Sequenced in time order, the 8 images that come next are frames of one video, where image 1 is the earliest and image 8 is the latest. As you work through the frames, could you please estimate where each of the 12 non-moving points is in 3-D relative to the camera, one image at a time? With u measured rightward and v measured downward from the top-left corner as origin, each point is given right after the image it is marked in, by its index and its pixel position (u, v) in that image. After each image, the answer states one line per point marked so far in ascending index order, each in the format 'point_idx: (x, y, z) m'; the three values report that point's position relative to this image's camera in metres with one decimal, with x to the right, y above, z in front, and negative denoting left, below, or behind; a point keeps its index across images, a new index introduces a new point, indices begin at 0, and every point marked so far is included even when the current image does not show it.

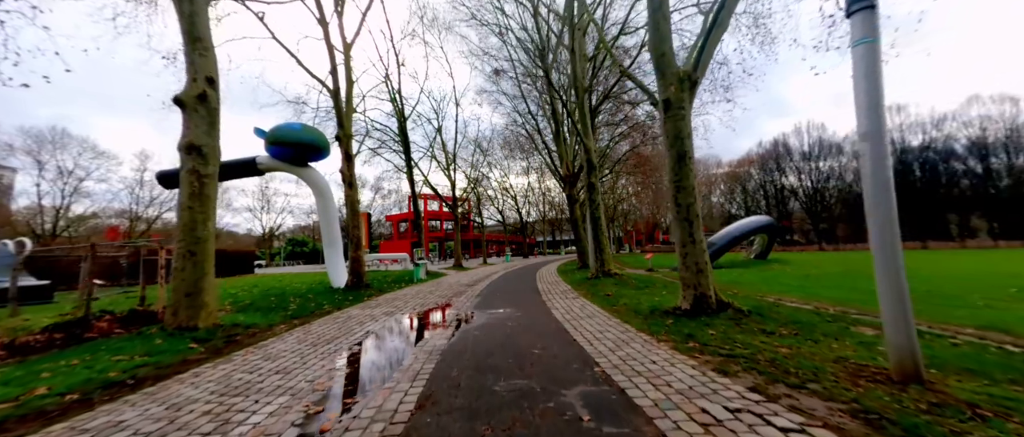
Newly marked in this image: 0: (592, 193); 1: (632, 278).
0: (+3.6, +1.2, +16.1) m
1: (+5.0, -2.4, +14.9) m
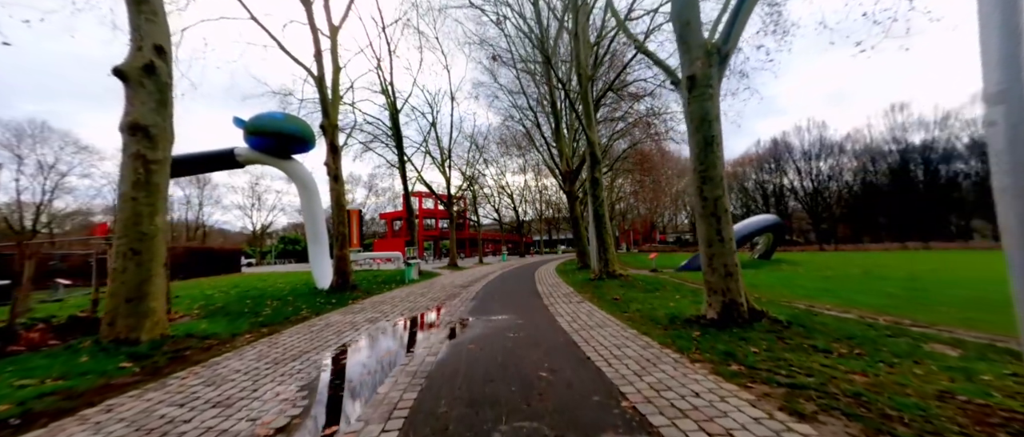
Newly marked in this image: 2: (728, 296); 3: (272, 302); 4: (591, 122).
0: (+3.5, +1.3, +15.1) m
1: (+4.9, -2.4, +13.9) m
2: (+3.7, -1.3, +6.2) m
3: (-7.9, -2.7, +11.8) m
4: (+3.3, +4.1, +15.0) m
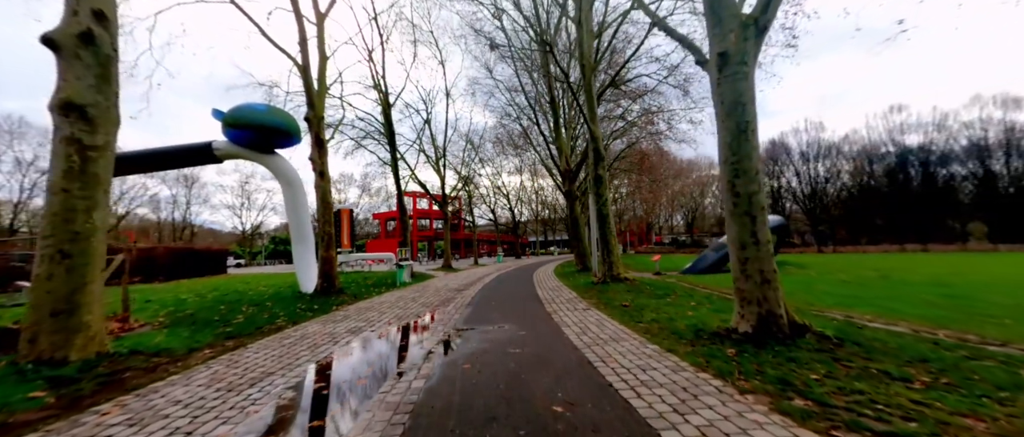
0: (+3.4, +1.3, +14.2) m
1: (+4.8, -2.4, +13.1) m
2: (+3.7, -1.3, +5.4) m
3: (-7.9, -2.7, +10.8) m
4: (+3.3, +4.1, +14.2) m
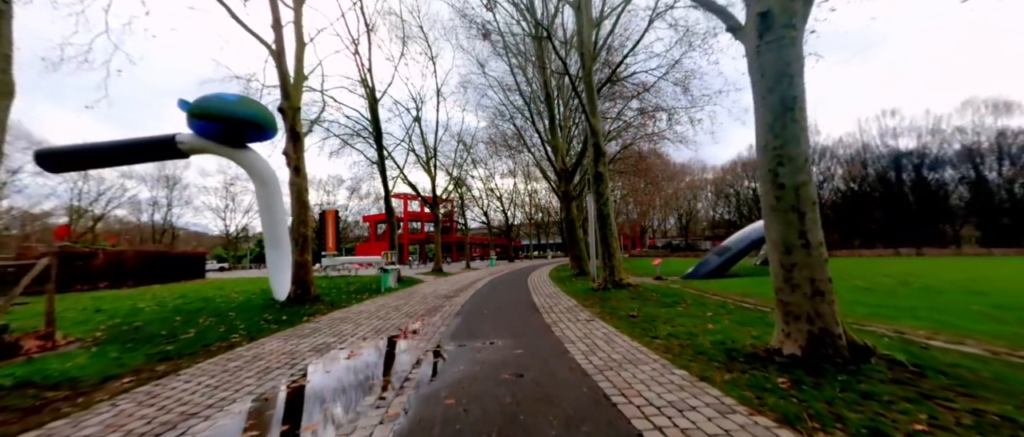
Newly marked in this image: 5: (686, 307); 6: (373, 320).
0: (+3.2, +1.3, +13.2) m
1: (+4.6, -2.4, +12.1) m
2: (+3.7, -1.3, +4.3) m
3: (-8.1, -2.7, +9.6) m
4: (+3.0, +4.1, +13.2) m
5: (+4.4, -2.2, +9.1) m
6: (-3.7, -2.7, +9.6) m
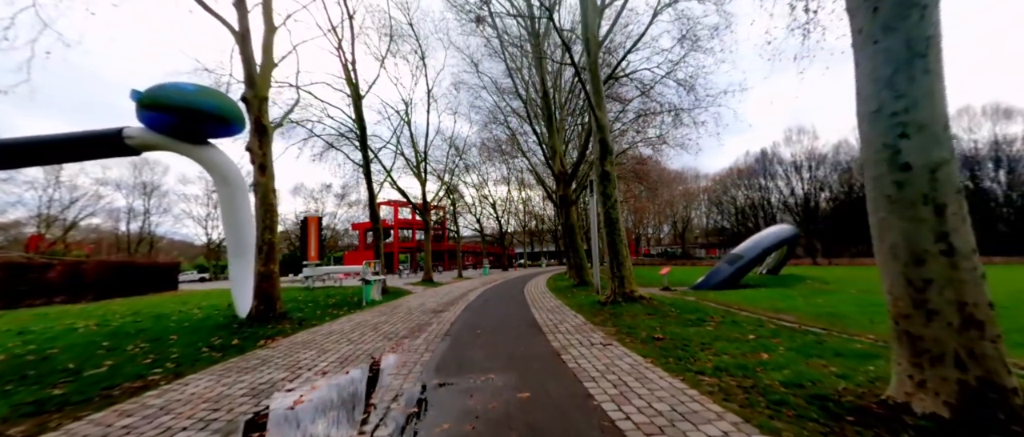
0: (+3.1, +1.1, +11.9) m
1: (+4.5, -2.5, +10.7) m
2: (+3.8, -1.2, +2.9) m
3: (-8.1, -2.7, +7.9) m
4: (+2.9, +3.9, +11.9) m
5: (+4.4, -2.3, +7.7) m
6: (-3.7, -2.8, +8.0) m
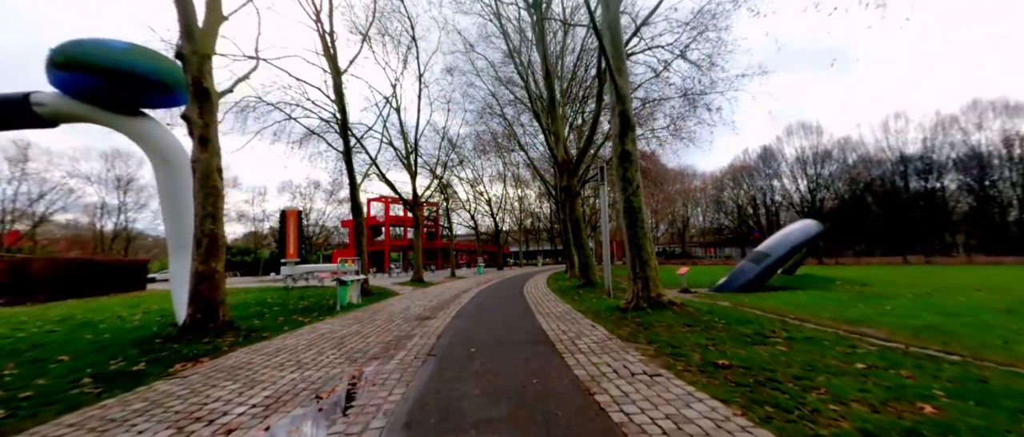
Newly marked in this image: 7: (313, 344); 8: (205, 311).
0: (+3.1, +1.4, +9.9) m
1: (+4.6, -2.2, +8.7) m
2: (+3.9, -0.9, +1.0) m
3: (-8.1, -2.4, +5.7) m
4: (+3.0, +4.2, +9.9) m
5: (+4.4, -2.0, +5.7) m
6: (-3.7, -2.5, +5.9) m
7: (-4.1, -2.6, +7.5) m
8: (-7.3, -2.2, +8.7) m
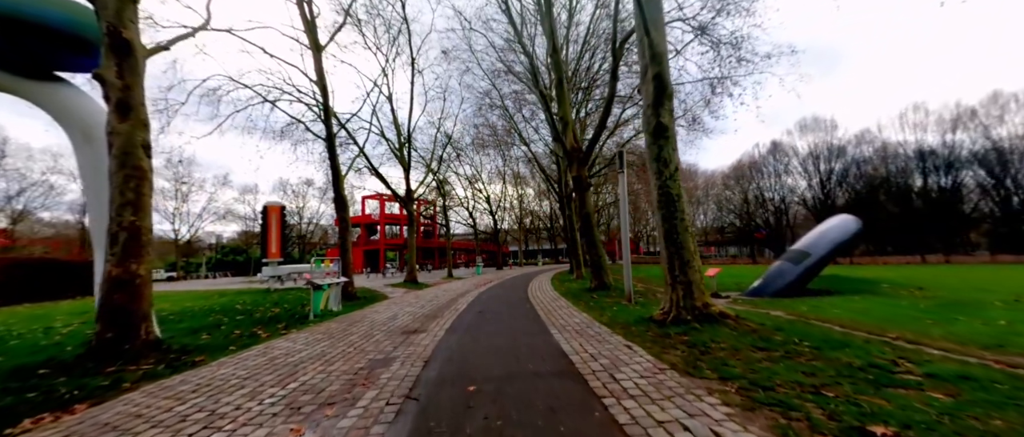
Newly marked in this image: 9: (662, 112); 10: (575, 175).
0: (+3.3, +1.6, +7.9) m
1: (+4.8, -2.0, +6.8) m
2: (+4.1, -0.8, -1.0) m
3: (-7.9, -2.2, +3.7) m
4: (+3.1, +4.4, +8.0) m
5: (+4.6, -1.8, +3.8) m
6: (-3.5, -2.3, +3.9) m
7: (-4.0, -2.4, +5.6) m
8: (-7.1, -2.0, +6.7) m
9: (+3.3, +2.3, +7.9) m
10: (+2.9, +2.0, +16.8) m
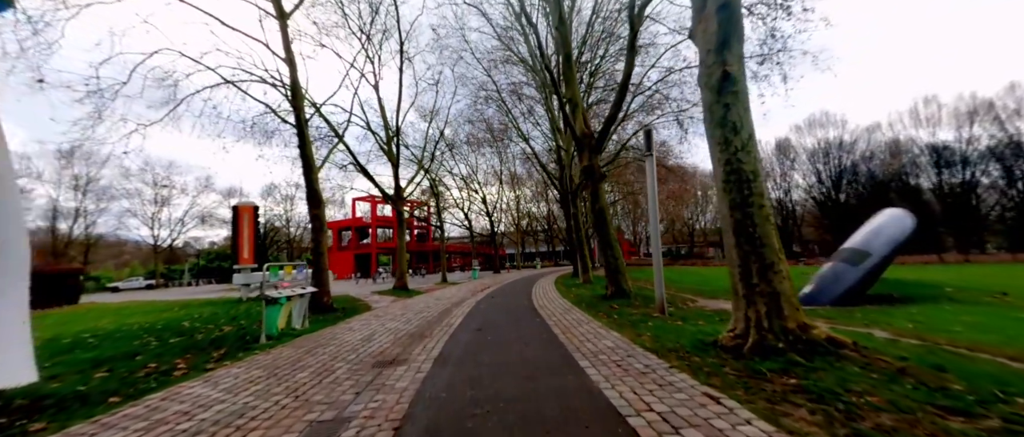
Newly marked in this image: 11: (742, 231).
0: (+3.4, +1.8, +5.7) m
1: (+5.0, -1.8, +4.6) m
2: (+4.4, -0.5, -3.2) m
3: (-7.6, -2.1, +1.4) m
4: (+3.3, +4.6, +5.8) m
5: (+4.9, -1.6, +1.6) m
6: (-3.2, -2.1, +1.6) m
7: (-3.7, -2.2, +3.3) m
8: (-6.9, -1.8, +4.3) m
9: (+3.5, +2.5, +5.7) m
10: (+3.0, +2.1, +14.6) m
11: (+3.6, -0.3, +5.6) m
